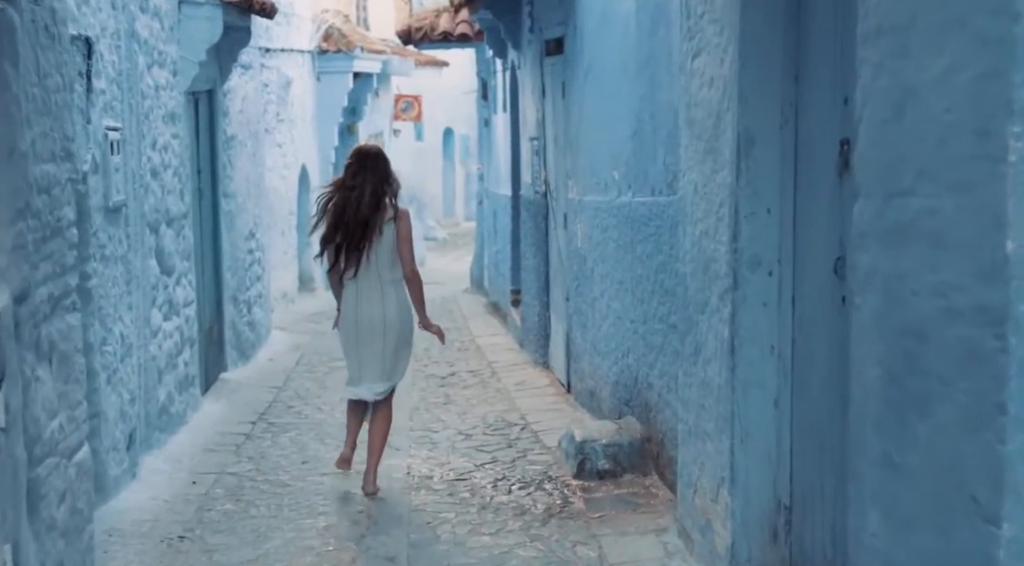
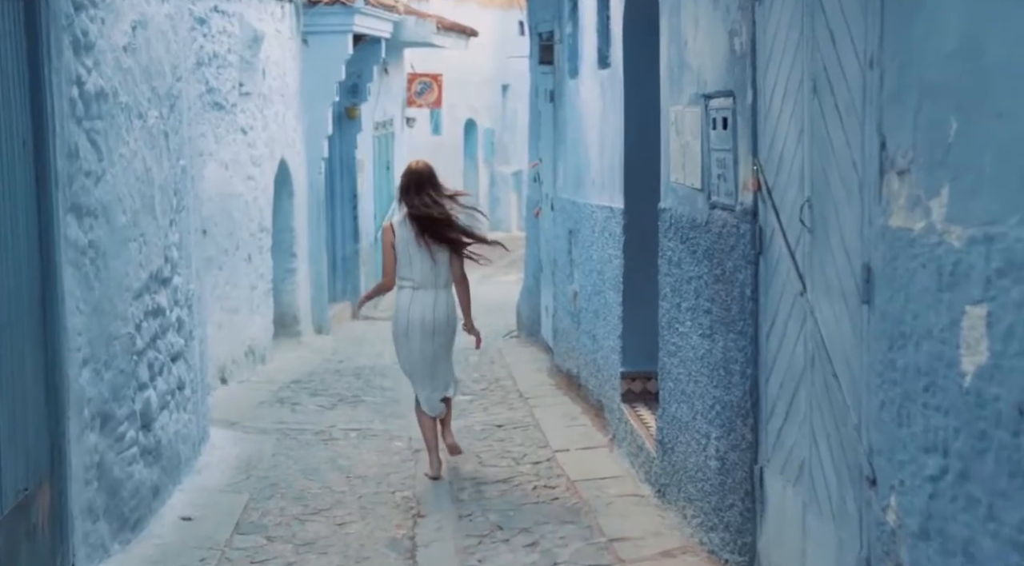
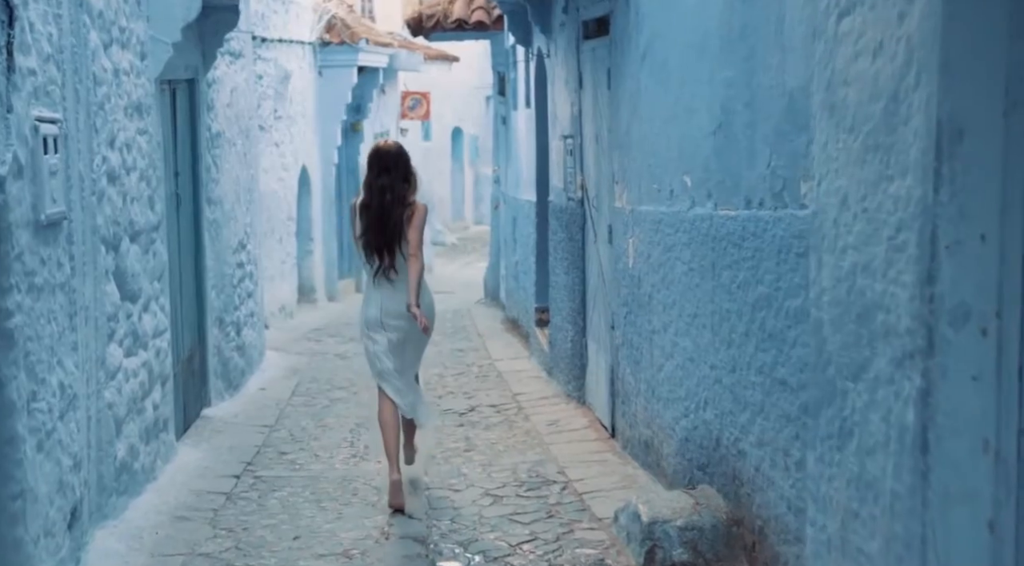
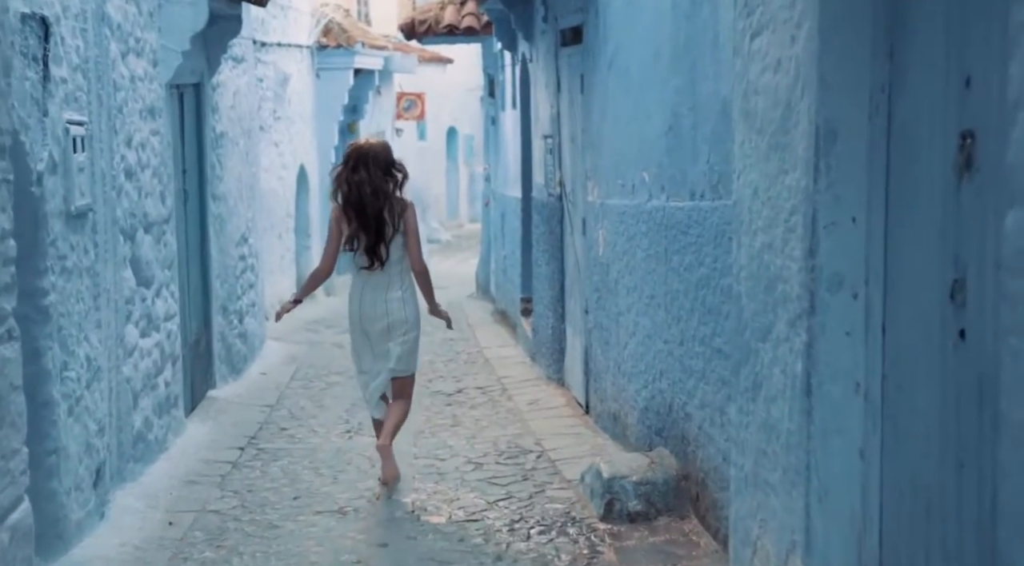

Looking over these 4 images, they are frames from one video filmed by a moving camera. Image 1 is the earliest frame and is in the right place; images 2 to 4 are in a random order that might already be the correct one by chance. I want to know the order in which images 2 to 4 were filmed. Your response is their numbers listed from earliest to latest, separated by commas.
4, 3, 2
